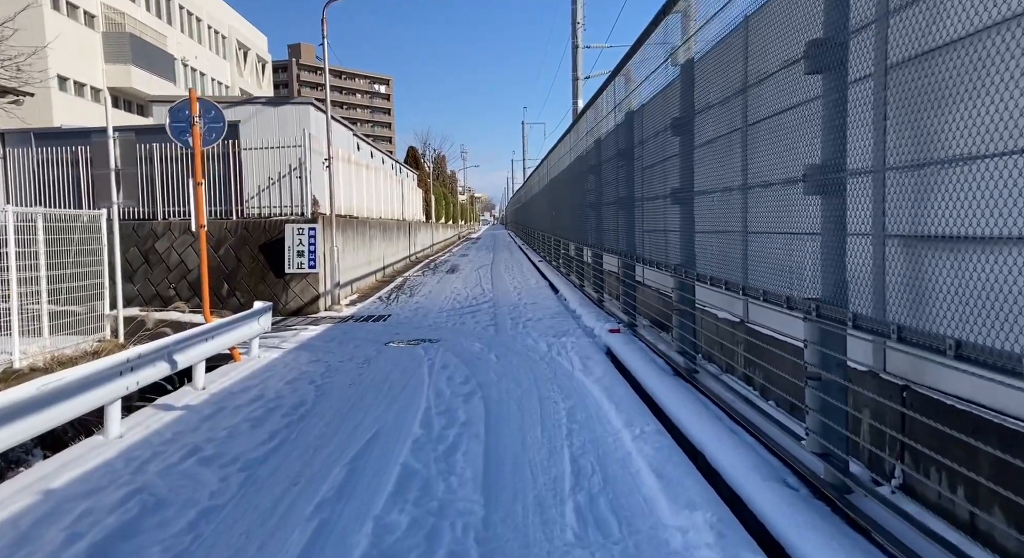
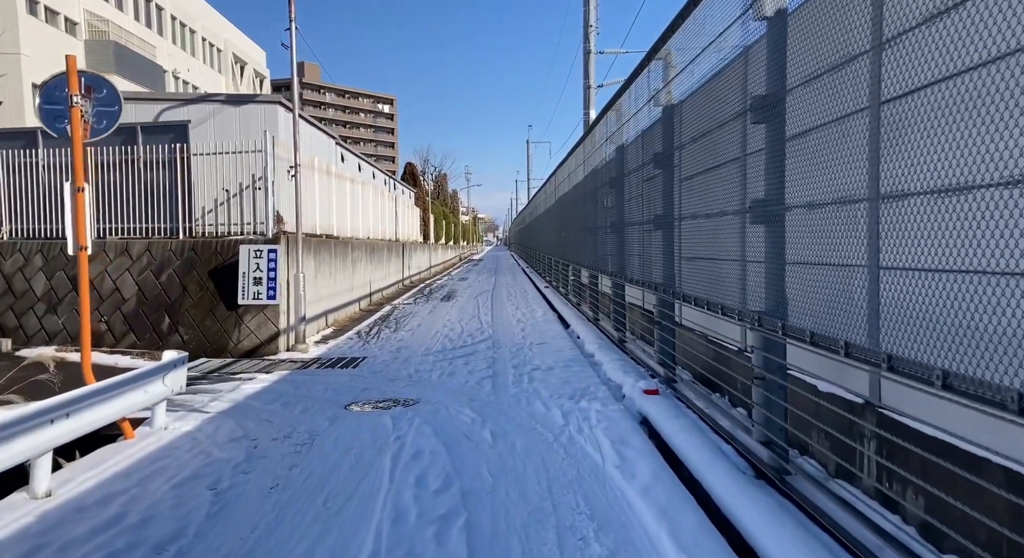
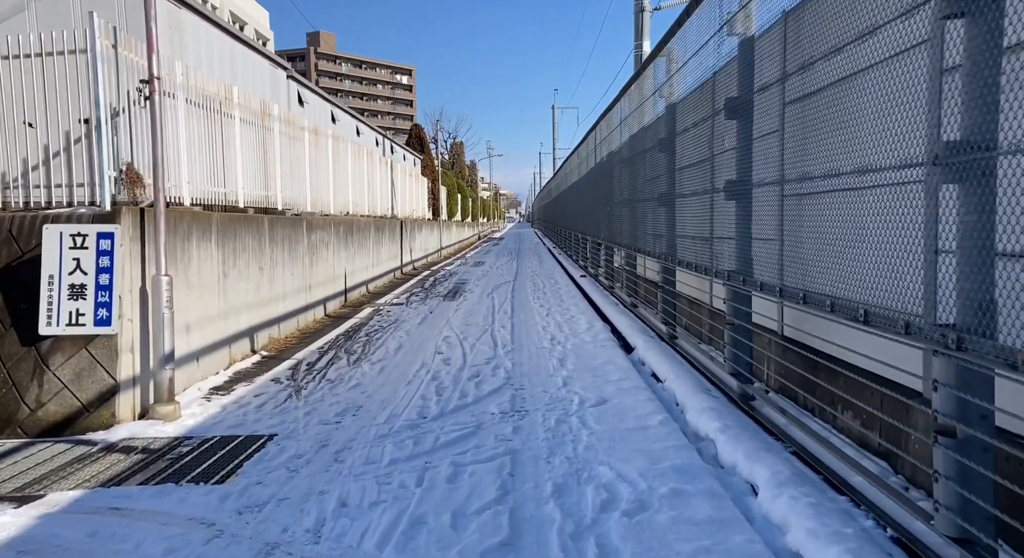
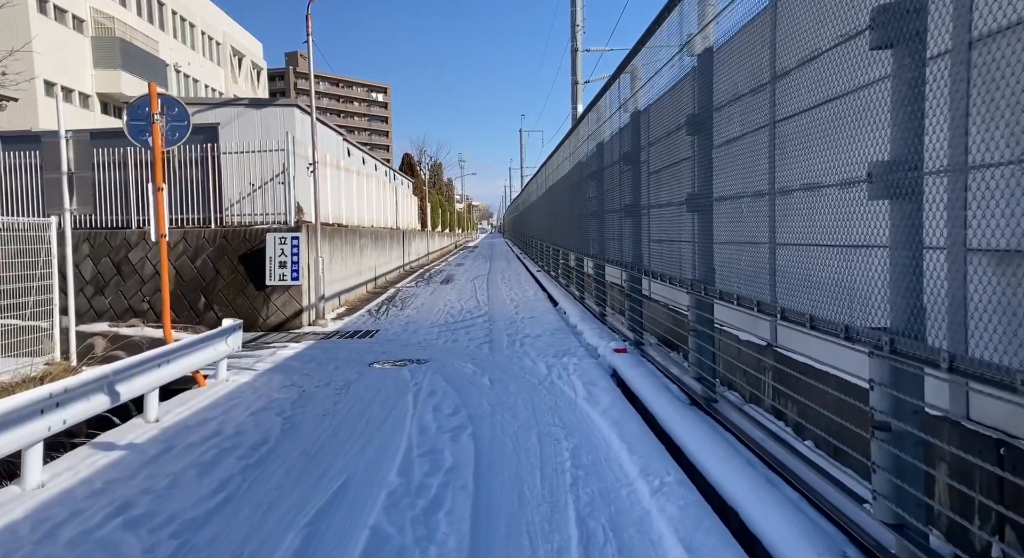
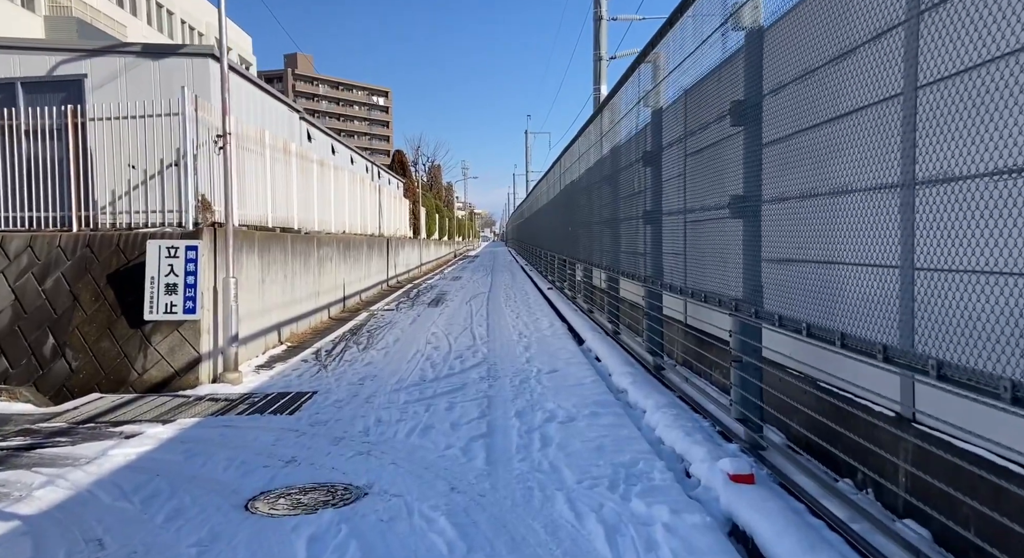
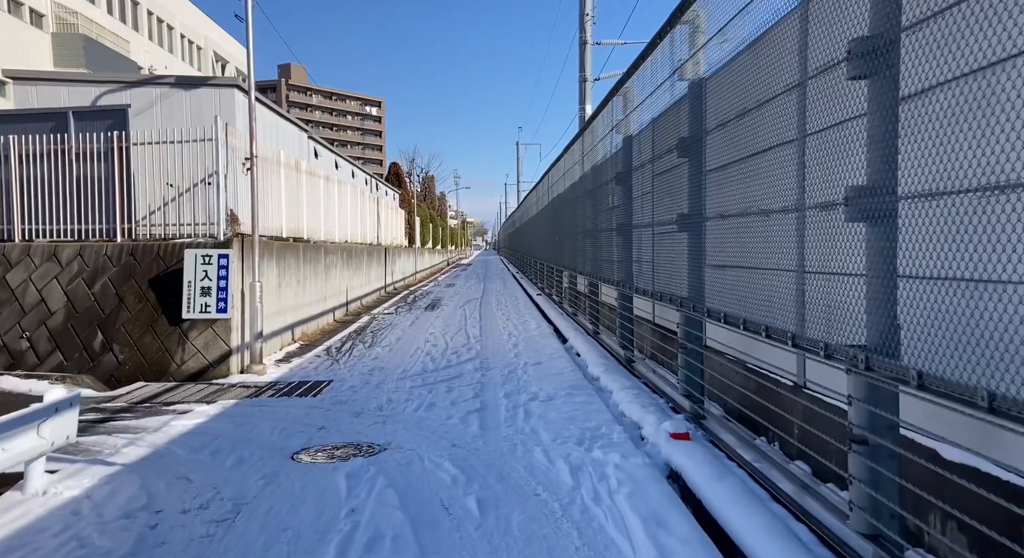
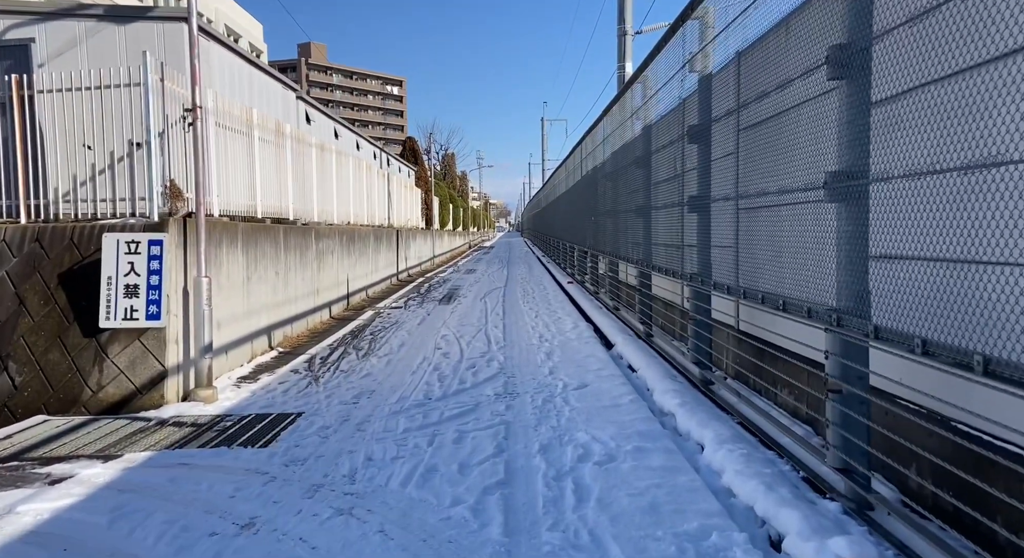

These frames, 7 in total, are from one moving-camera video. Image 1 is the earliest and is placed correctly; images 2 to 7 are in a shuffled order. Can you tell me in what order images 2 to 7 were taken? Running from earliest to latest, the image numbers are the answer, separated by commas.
4, 2, 6, 5, 7, 3
